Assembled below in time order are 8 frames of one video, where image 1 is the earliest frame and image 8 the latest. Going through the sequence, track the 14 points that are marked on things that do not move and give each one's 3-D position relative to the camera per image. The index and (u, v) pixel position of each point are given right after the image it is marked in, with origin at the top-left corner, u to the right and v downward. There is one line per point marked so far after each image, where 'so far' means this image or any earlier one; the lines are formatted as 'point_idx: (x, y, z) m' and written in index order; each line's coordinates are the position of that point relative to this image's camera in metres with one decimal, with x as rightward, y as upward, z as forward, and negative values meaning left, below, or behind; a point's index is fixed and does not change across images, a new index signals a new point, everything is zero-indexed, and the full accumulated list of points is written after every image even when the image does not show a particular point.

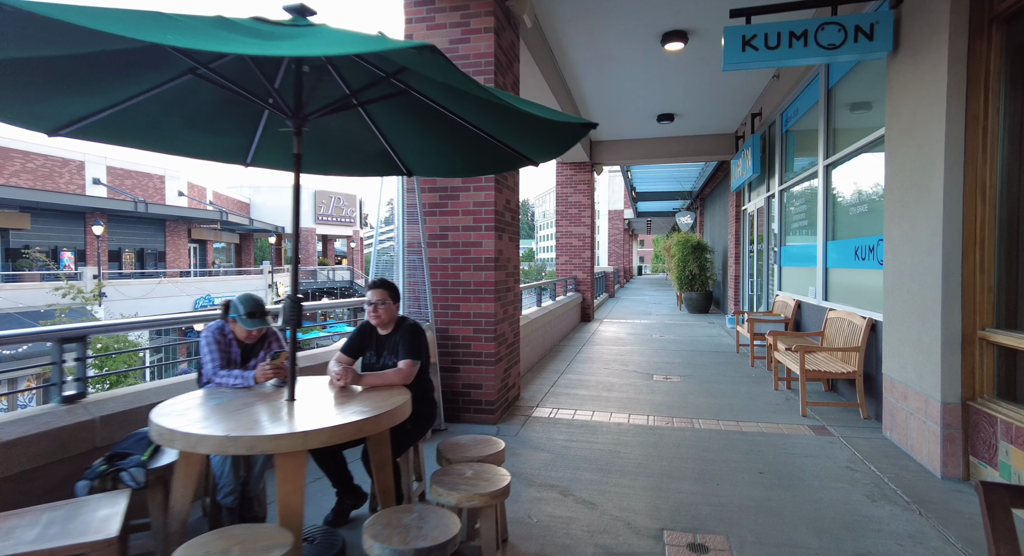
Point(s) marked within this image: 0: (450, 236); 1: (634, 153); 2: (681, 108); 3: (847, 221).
0: (-0.5, +0.3, +4.2) m
1: (+2.7, +2.8, +11.5) m
2: (+3.1, +3.1, +9.5) m
3: (+3.4, +0.6, +5.3) m
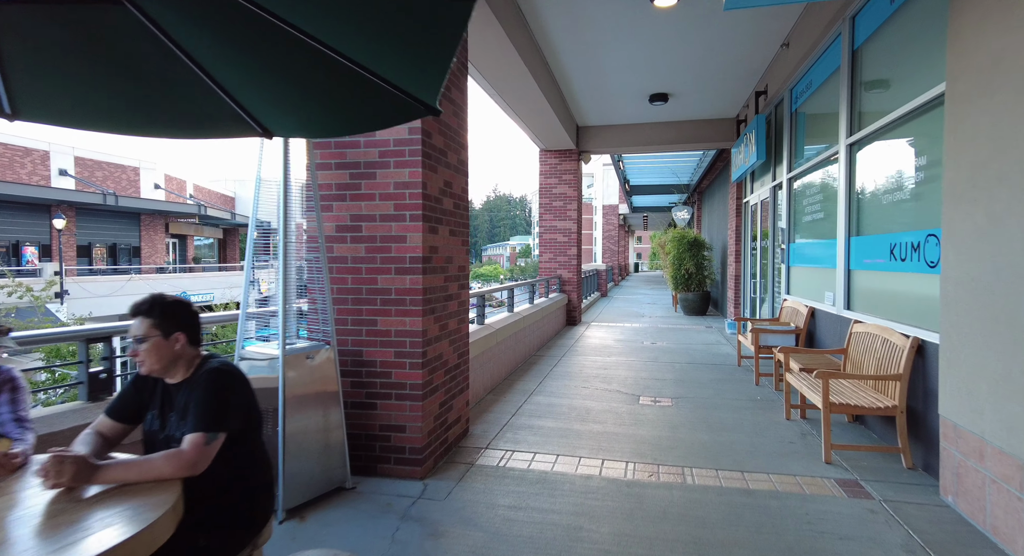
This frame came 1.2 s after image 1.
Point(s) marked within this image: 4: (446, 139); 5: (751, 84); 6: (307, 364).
0: (-0.9, +0.3, +3.2) m
1: (+2.3, +2.8, +10.5) m
2: (+2.7, +3.1, +8.4) m
3: (+3.0, +0.6, +4.3) m
4: (-0.5, +0.9, +3.5) m
5: (+3.8, +3.1, +8.2) m
6: (-1.1, -0.5, +2.8) m
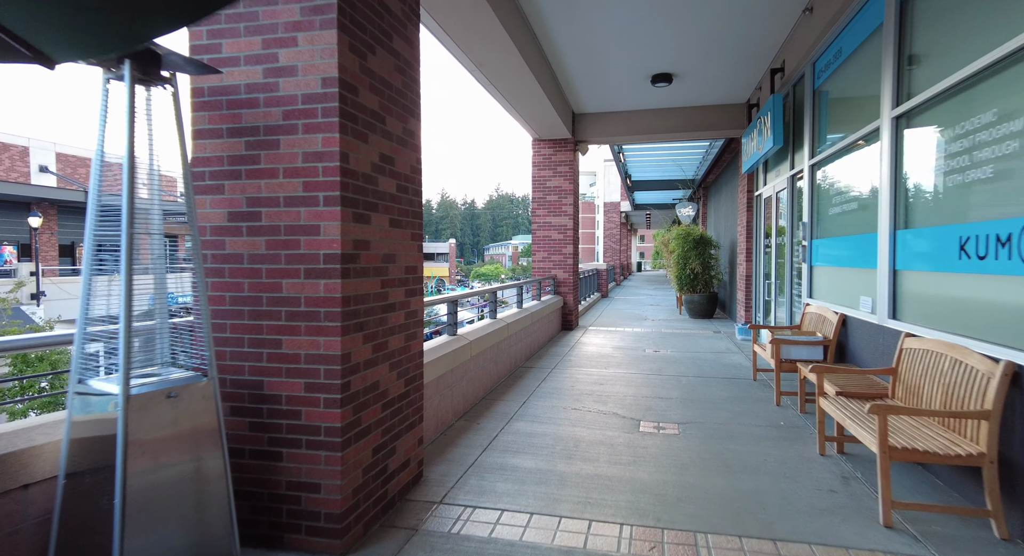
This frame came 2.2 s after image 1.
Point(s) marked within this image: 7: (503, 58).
0: (-1.1, +0.3, +2.4) m
1: (+2.1, +2.8, +9.7) m
2: (+2.5, +3.1, +7.6) m
3: (+2.8, +0.5, +3.4) m
4: (-0.7, +0.9, +2.7) m
5: (+3.6, +3.1, +7.4) m
6: (-1.3, -0.5, +2.0) m
7: (-0.1, +2.8, +6.6) m
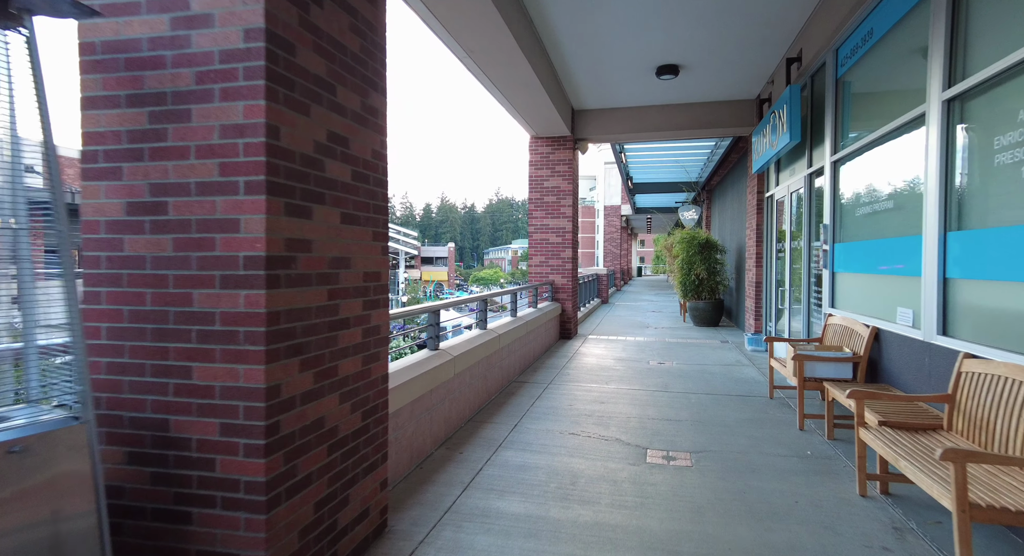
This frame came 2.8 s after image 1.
0: (-1.2, +0.2, +1.8) m
1: (+2.0, +2.7, +9.2) m
2: (+2.4, +3.0, +7.1) m
3: (+2.7, +0.5, +2.9) m
4: (-0.7, +0.9, +2.2) m
5: (+3.6, +3.0, +6.9) m
6: (-1.4, -0.5, +1.5) m
7: (-0.2, +2.7, +6.1) m
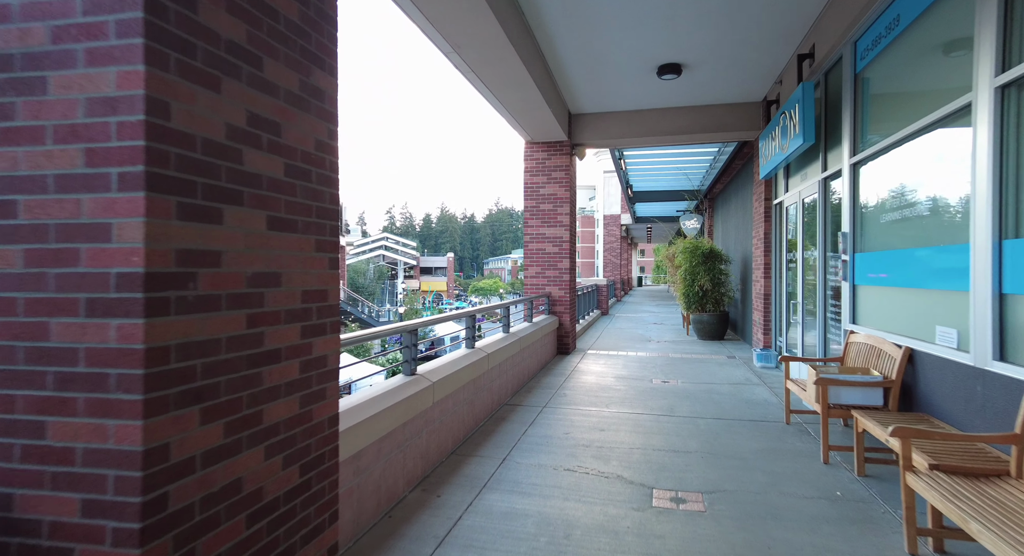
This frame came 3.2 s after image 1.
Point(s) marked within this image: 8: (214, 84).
0: (-1.3, +0.2, +1.4) m
1: (+1.9, +2.5, +8.7) m
2: (+2.3, +2.9, +6.7) m
3: (+2.6, +0.4, +2.5) m
4: (-0.8, +0.8, +1.7) m
5: (+3.5, +2.9, +6.5) m
6: (-1.5, -0.6, +1.0) m
7: (-0.3, +2.6, +5.7) m
8: (-0.9, +0.6, +1.5) m
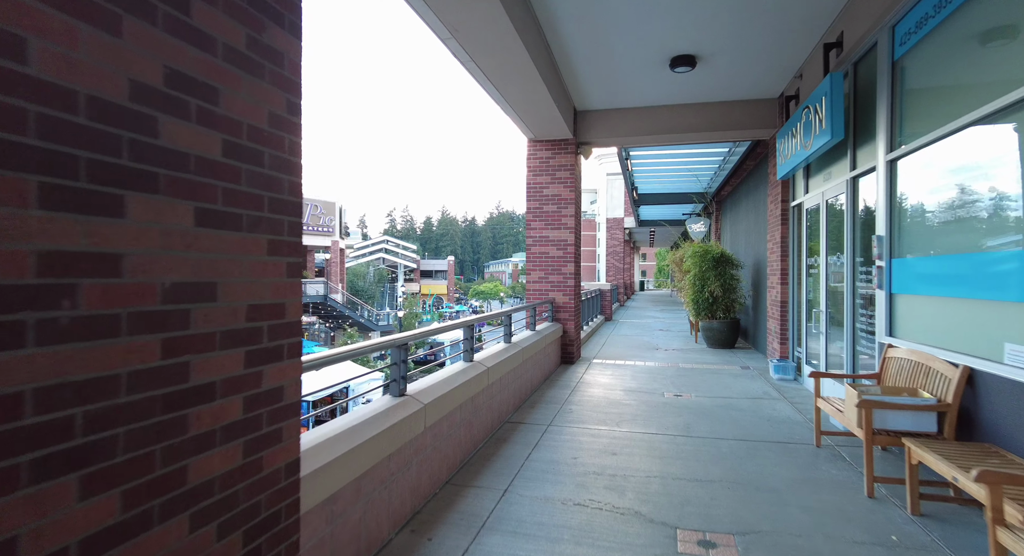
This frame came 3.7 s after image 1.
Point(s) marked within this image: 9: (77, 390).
0: (-1.3, +0.2, +0.9) m
1: (+2.0, +2.4, +8.3) m
2: (+2.4, +2.8, +6.3) m
3: (+2.7, +0.4, +2.0) m
4: (-0.8, +0.8, +1.3) m
5: (+3.5, +2.8, +6.1) m
6: (-1.5, -0.6, +0.6) m
7: (-0.3, +2.5, +5.3) m
8: (-0.9, +0.5, +1.1) m
9: (-0.9, -0.2, +1.0) m
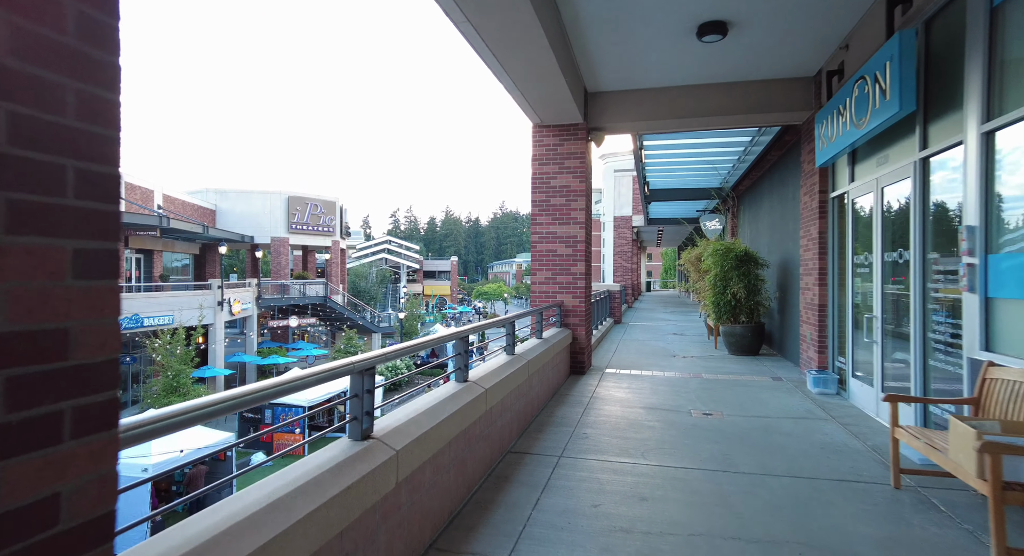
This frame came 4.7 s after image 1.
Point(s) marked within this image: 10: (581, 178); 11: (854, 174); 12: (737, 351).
0: (-1.3, +0.2, +0.1) m
1: (+2.0, +2.4, +7.5) m
2: (+2.4, +2.8, +5.4) m
3: (+2.7, +0.4, +1.2) m
4: (-0.8, +0.8, +0.5) m
5: (+3.5, +2.8, +5.2) m
6: (-1.5, -0.6, -0.2) m
7: (-0.2, +2.5, +4.5) m
8: (-0.9, +0.5, +0.3) m
9: (-0.9, -0.2, +0.2) m
10: (+1.0, +1.5, +7.5) m
11: (+3.9, +1.2, +6.0) m
12: (+4.0, -1.3, +9.3) m
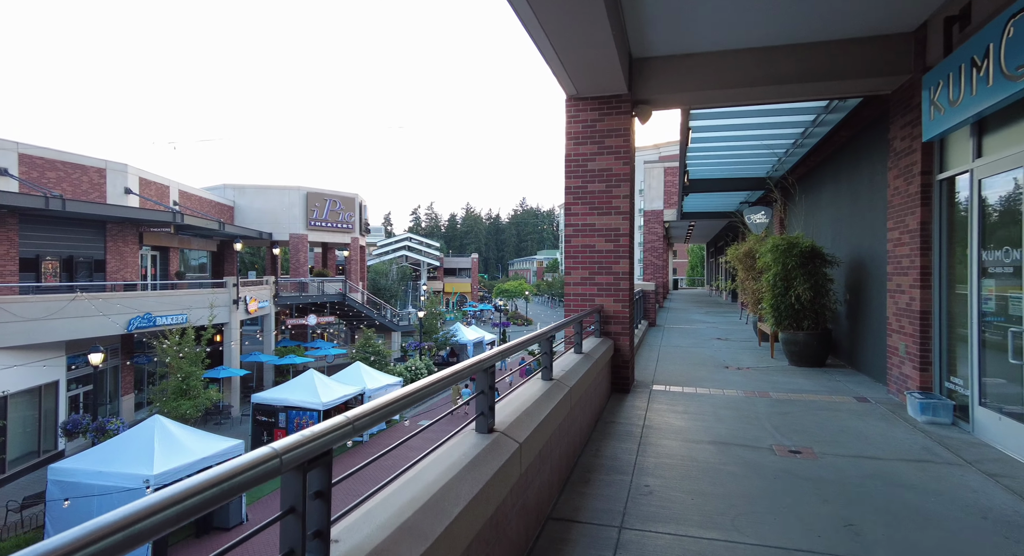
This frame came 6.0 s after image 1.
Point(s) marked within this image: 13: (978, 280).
0: (-1.2, +0.1, -0.9) m
1: (+2.4, +2.4, +6.3) m
2: (+2.7, +2.8, +4.2) m
3: (+2.8, +0.3, 0.0) m
4: (-0.7, +0.7, -0.6) m
5: (+3.8, +2.8, +3.9) m
6: (-1.4, -0.7, -1.3) m
7: (0.0, +2.5, +3.4) m
8: (-0.8, +0.5, -0.8) m
9: (-0.8, -0.3, -0.9) m
10: (+1.4, +1.5, +6.3) m
11: (+4.3, +1.2, +4.7) m
12: (+4.5, -1.3, +8.0) m
13: (+4.2, 0.0, +4.7) m
